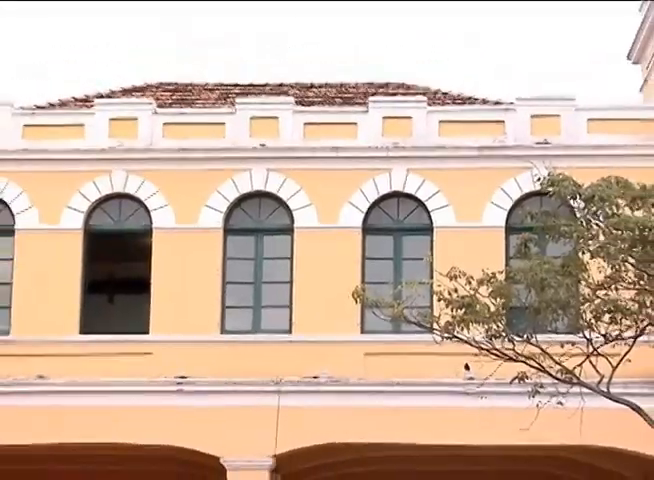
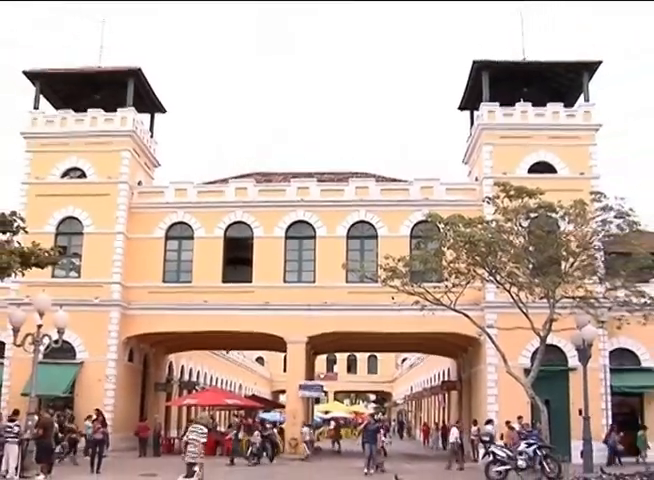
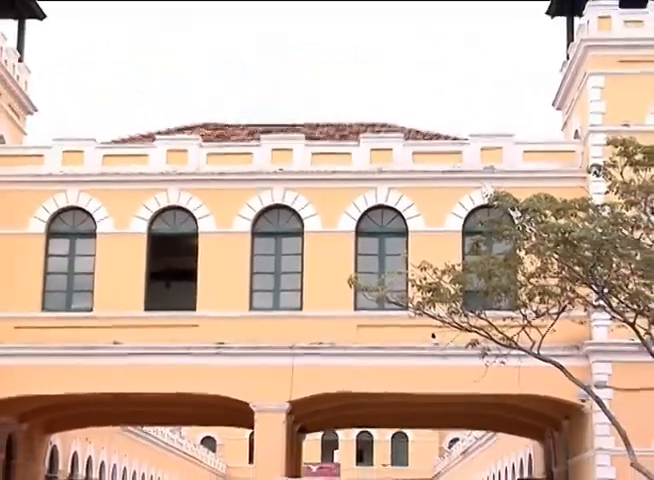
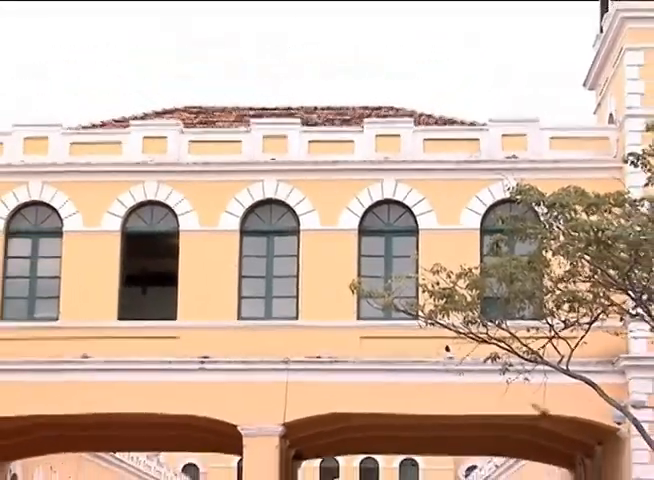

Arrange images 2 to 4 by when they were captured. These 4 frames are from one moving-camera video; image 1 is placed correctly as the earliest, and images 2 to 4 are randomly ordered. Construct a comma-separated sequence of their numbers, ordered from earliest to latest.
4, 3, 2
